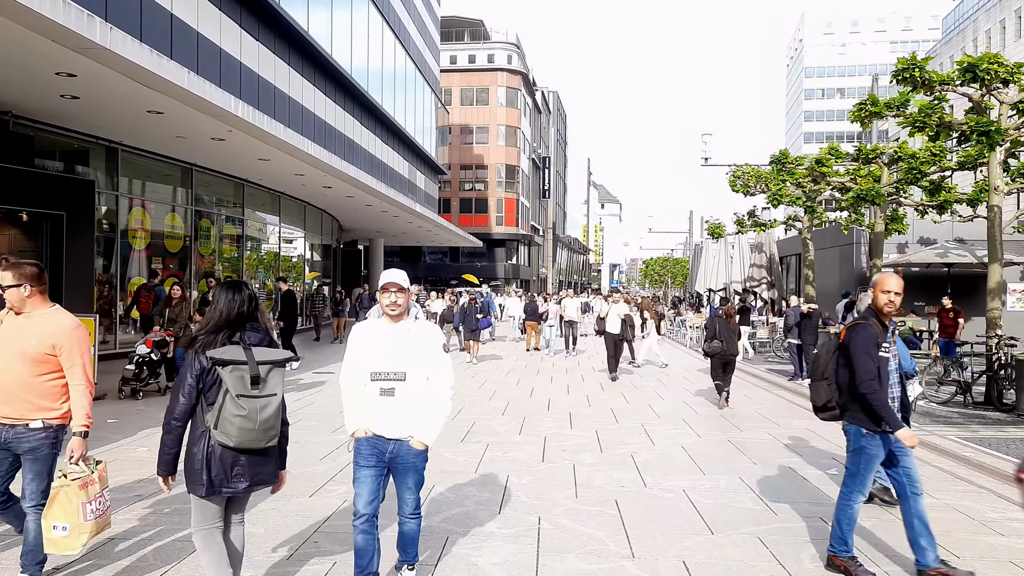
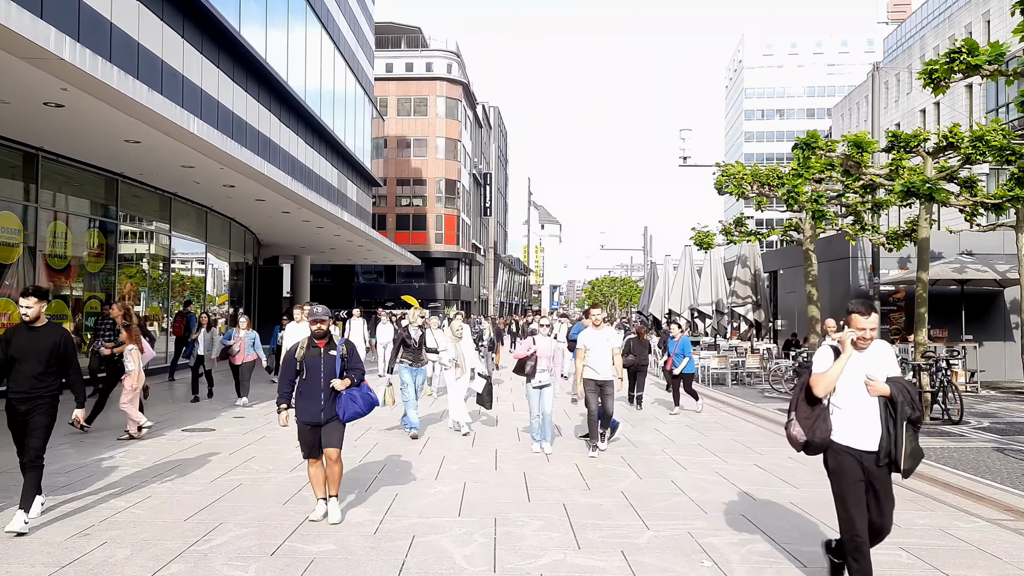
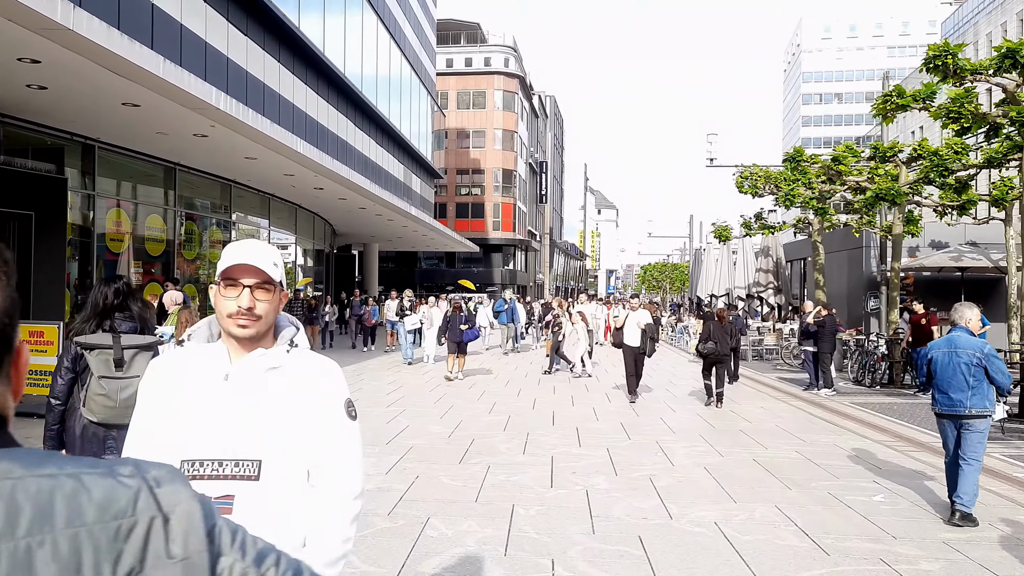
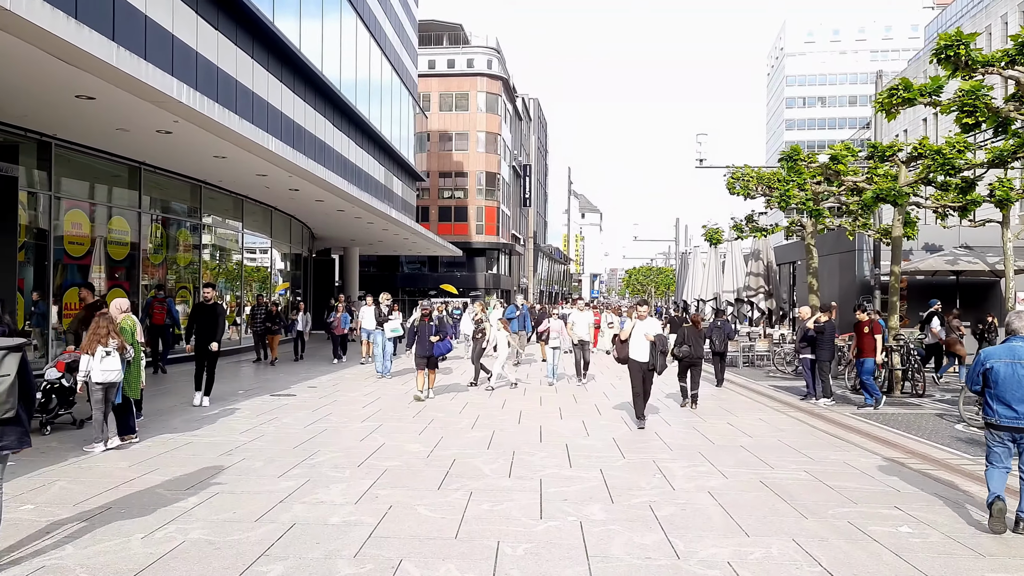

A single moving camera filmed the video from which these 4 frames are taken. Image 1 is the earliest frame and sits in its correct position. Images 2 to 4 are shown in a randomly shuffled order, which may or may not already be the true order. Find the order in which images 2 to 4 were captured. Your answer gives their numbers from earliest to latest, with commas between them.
3, 4, 2
